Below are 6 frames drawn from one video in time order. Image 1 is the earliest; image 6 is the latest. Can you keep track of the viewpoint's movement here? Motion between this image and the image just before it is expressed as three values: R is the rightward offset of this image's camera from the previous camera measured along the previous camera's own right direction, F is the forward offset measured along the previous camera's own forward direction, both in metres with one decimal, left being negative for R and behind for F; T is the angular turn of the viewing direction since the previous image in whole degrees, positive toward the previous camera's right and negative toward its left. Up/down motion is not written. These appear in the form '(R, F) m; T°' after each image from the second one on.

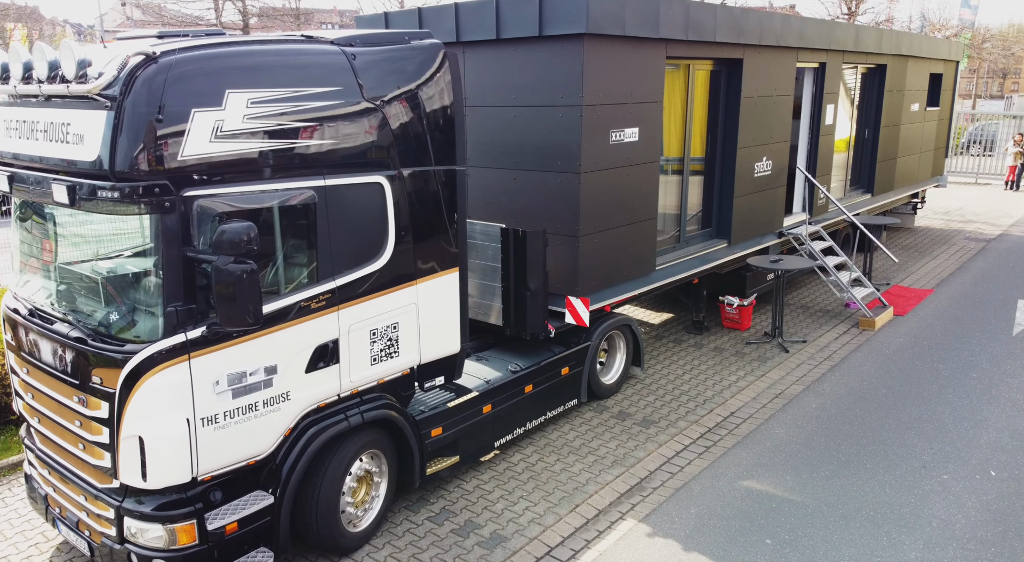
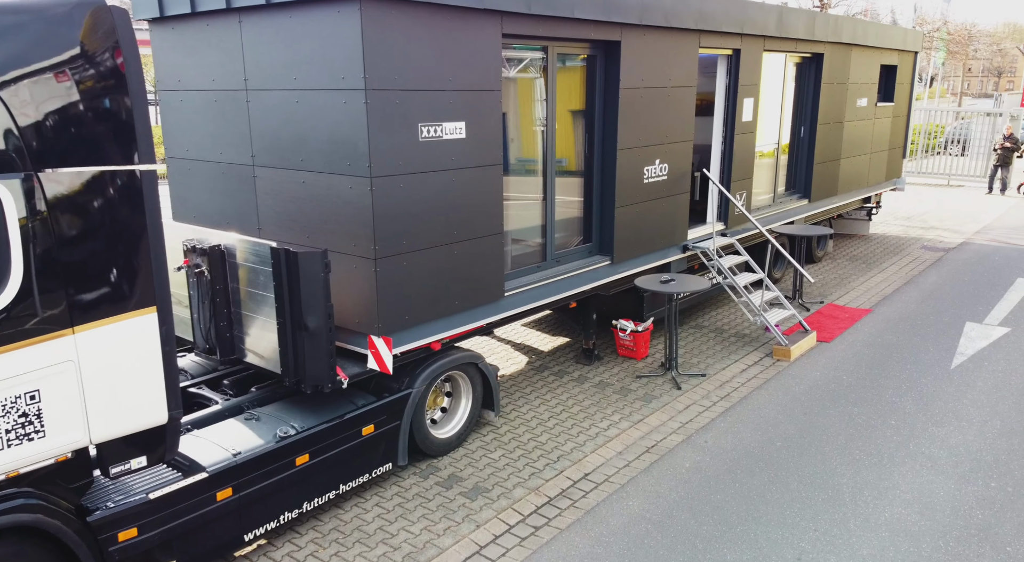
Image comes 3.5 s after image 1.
(+1.3, +1.3) m; +1°
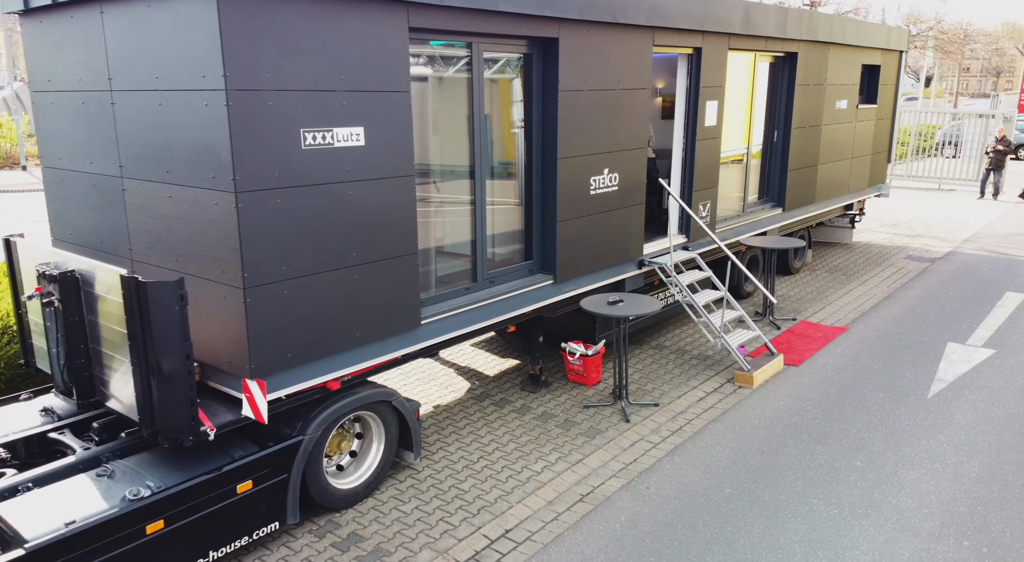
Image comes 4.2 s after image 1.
(+0.5, +0.6) m; 0°
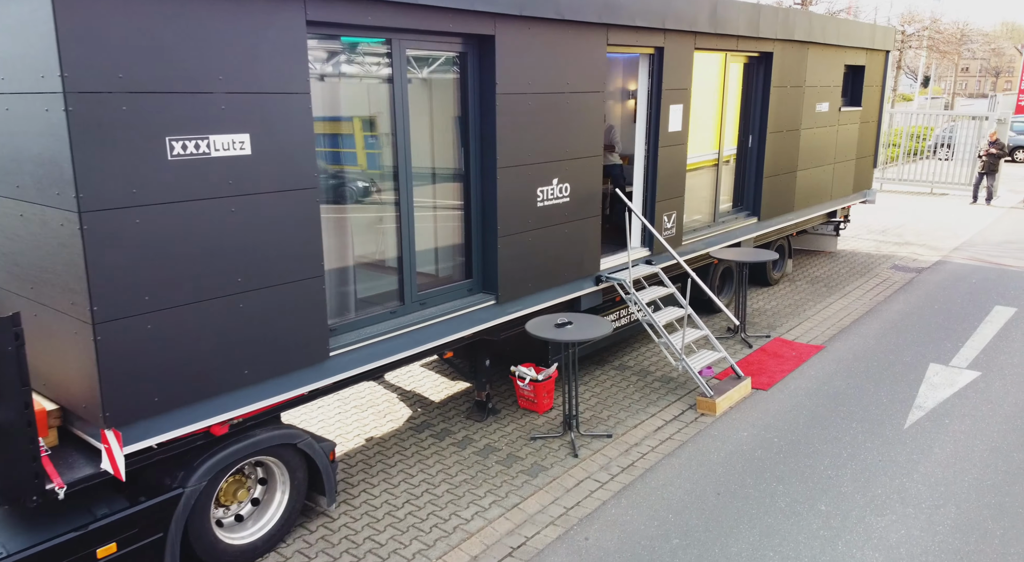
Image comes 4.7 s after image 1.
(+0.5, +0.5) m; 0°
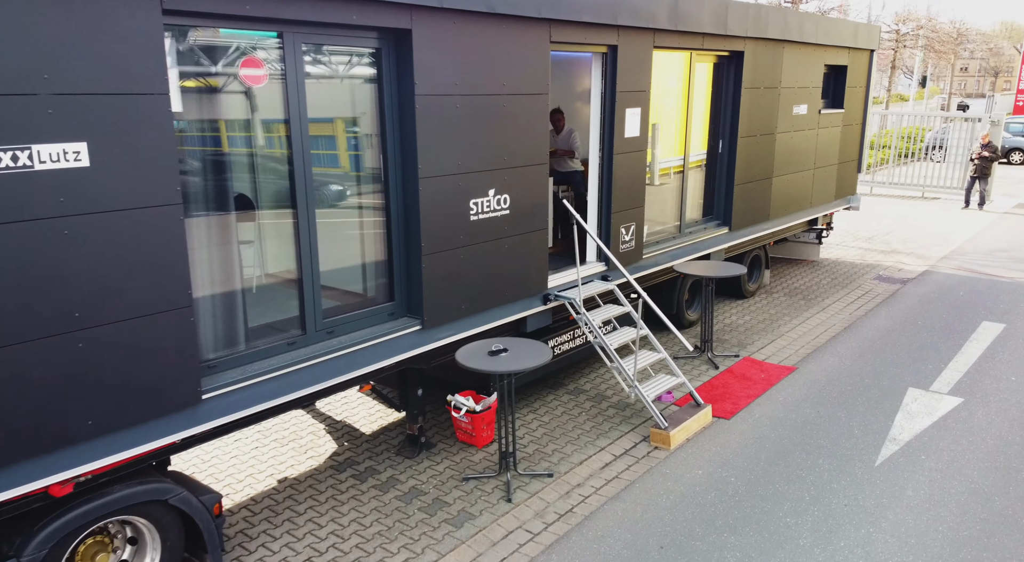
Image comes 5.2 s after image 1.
(+0.5, +0.6) m; 0°
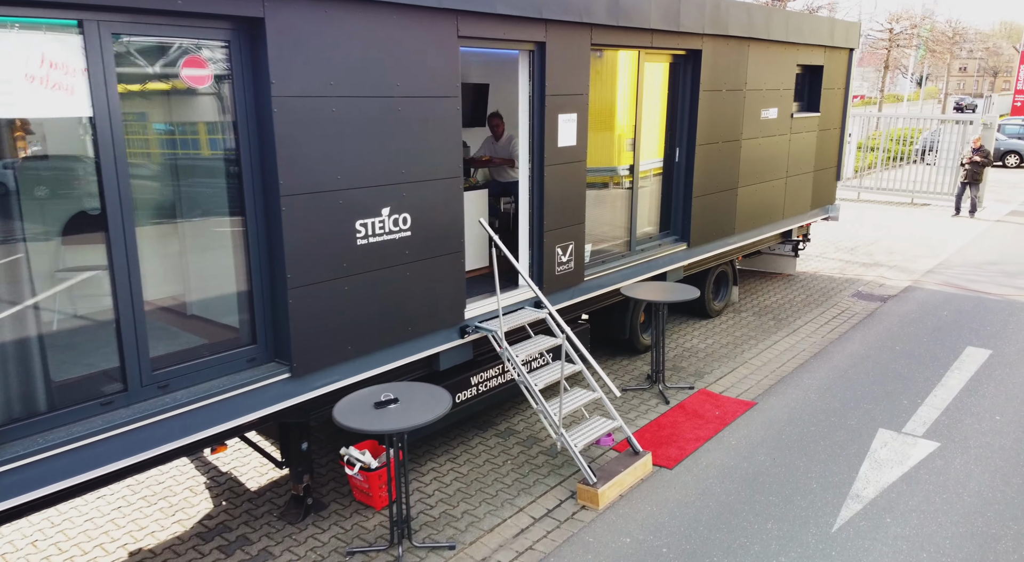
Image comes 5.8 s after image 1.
(+0.6, +0.8) m; 0°
